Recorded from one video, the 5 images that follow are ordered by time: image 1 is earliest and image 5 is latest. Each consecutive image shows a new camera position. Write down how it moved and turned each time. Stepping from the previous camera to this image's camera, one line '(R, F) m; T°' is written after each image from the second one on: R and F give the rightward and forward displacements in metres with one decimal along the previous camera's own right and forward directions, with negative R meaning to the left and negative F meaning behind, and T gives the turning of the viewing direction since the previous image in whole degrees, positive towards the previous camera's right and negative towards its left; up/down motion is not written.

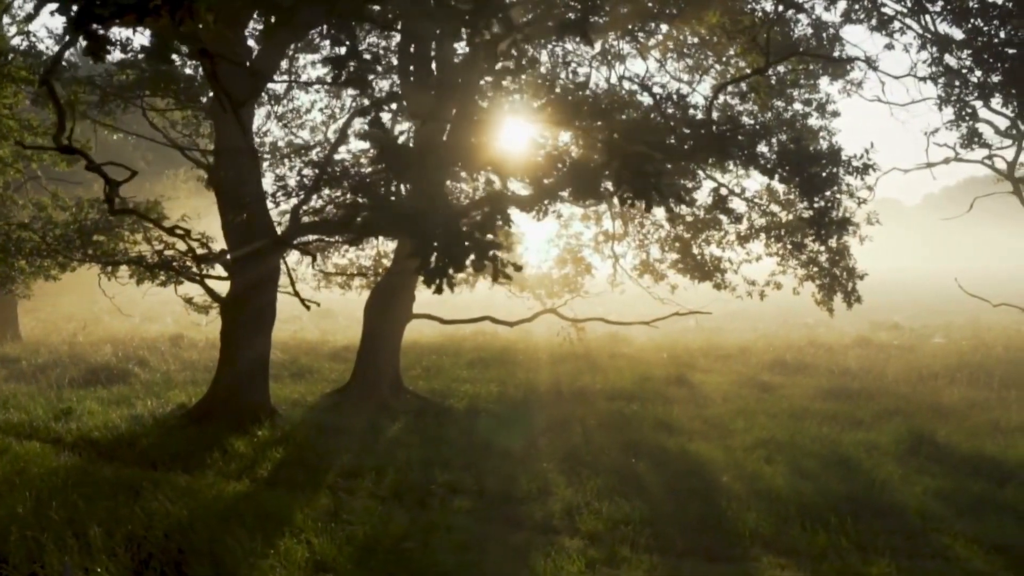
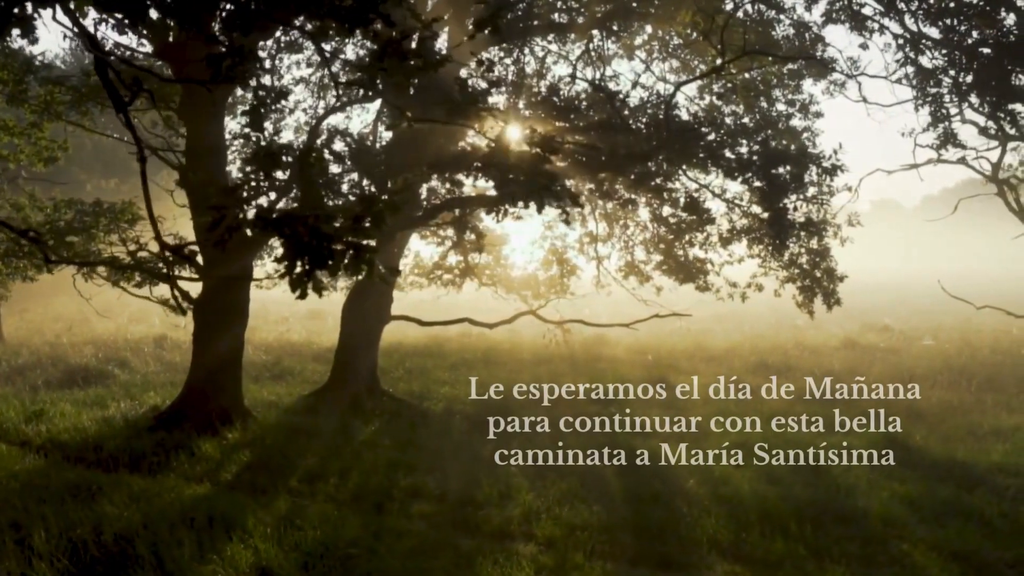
(+0.4, +0.1) m; 0°
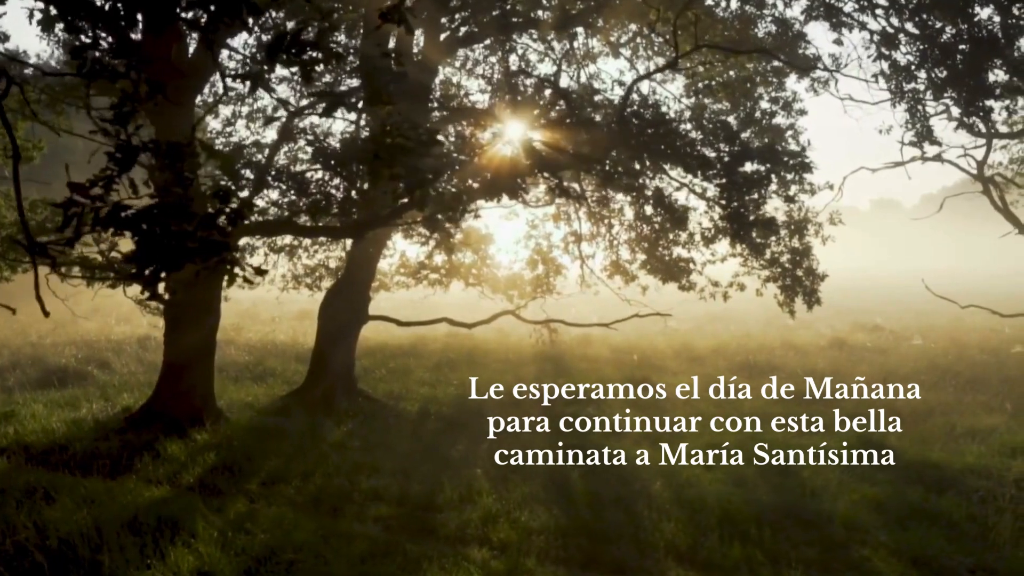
(+0.4, +0.1) m; 0°
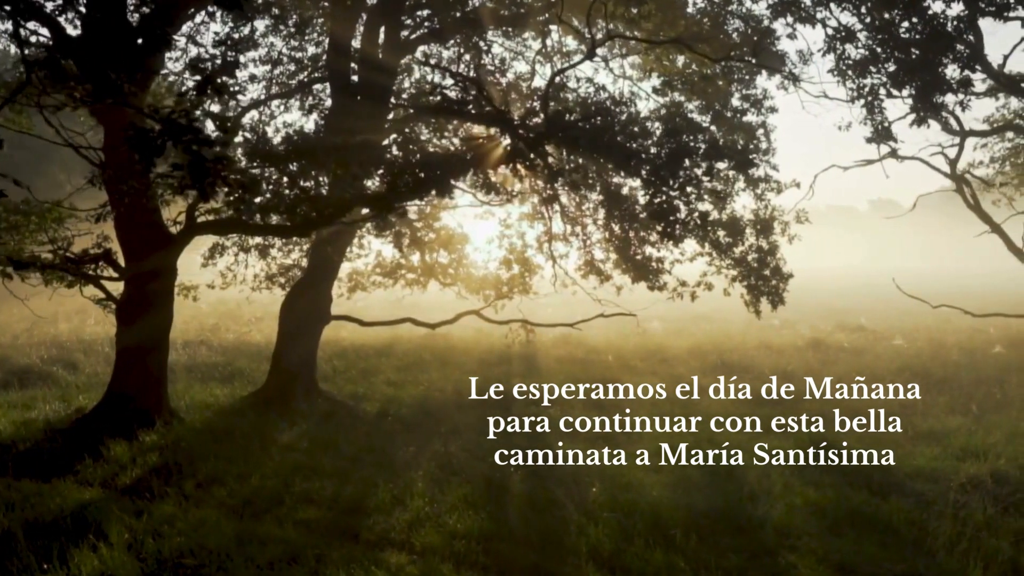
(+0.7, +0.2) m; 0°
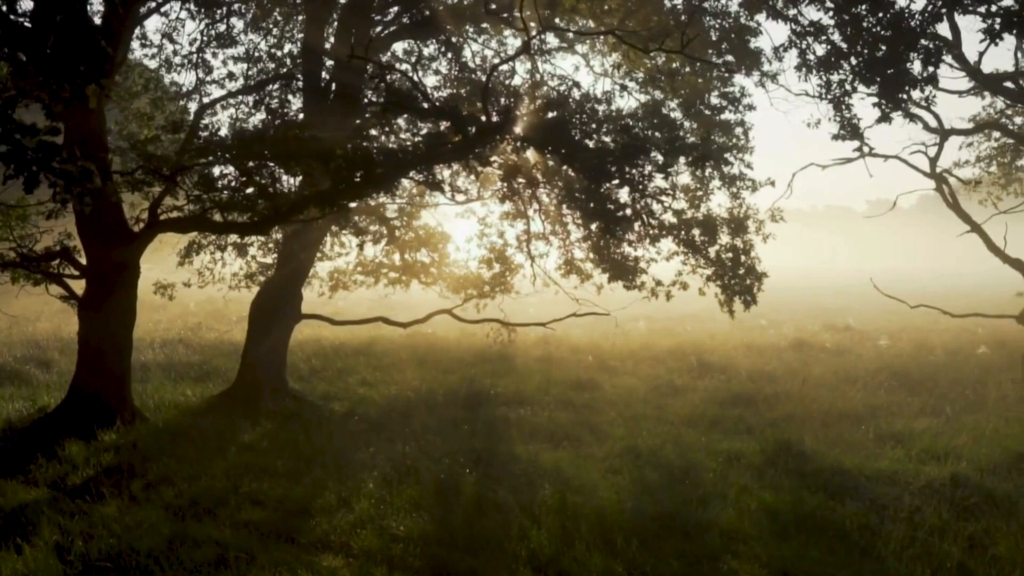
(+0.5, +0.1) m; 0°
